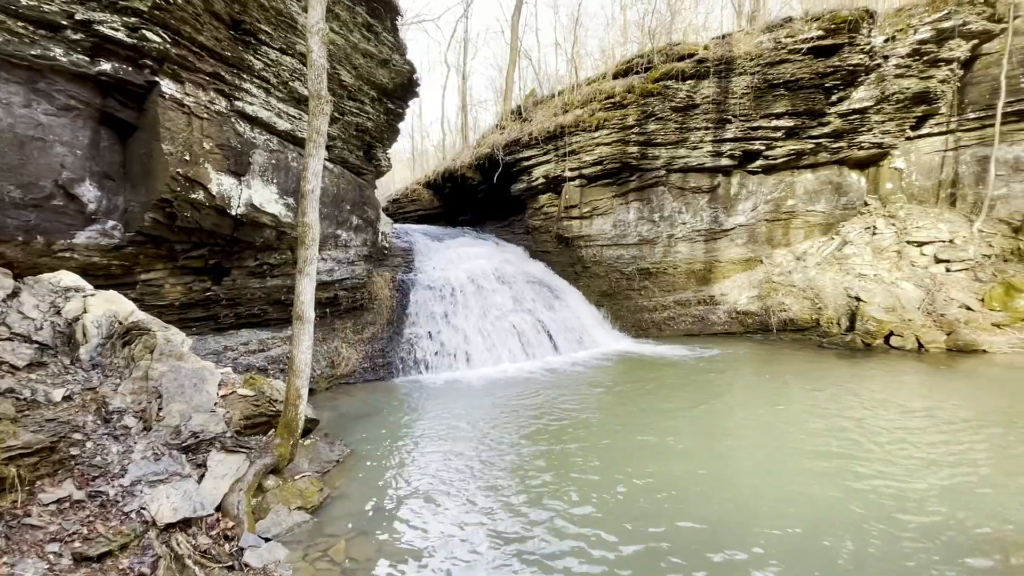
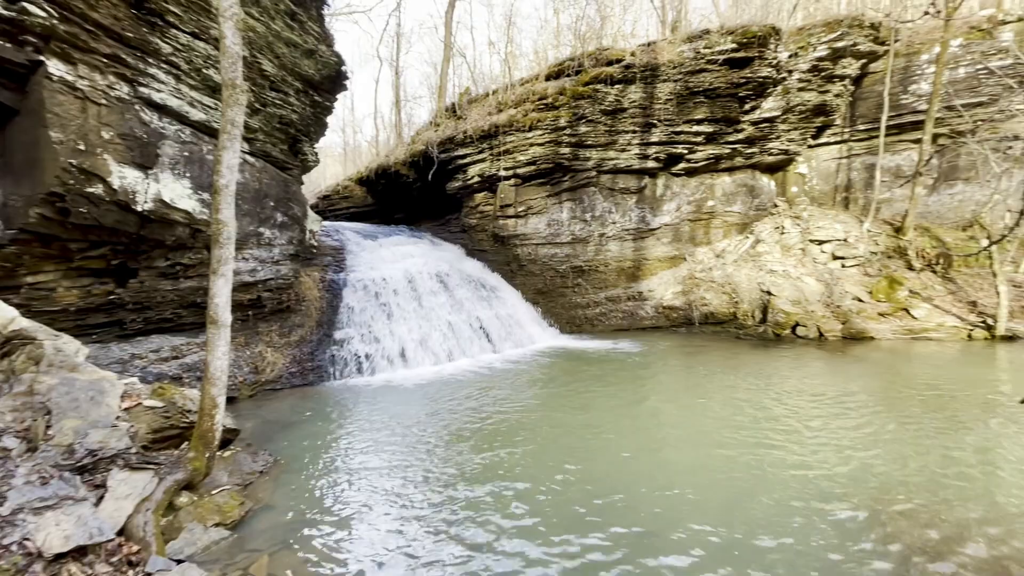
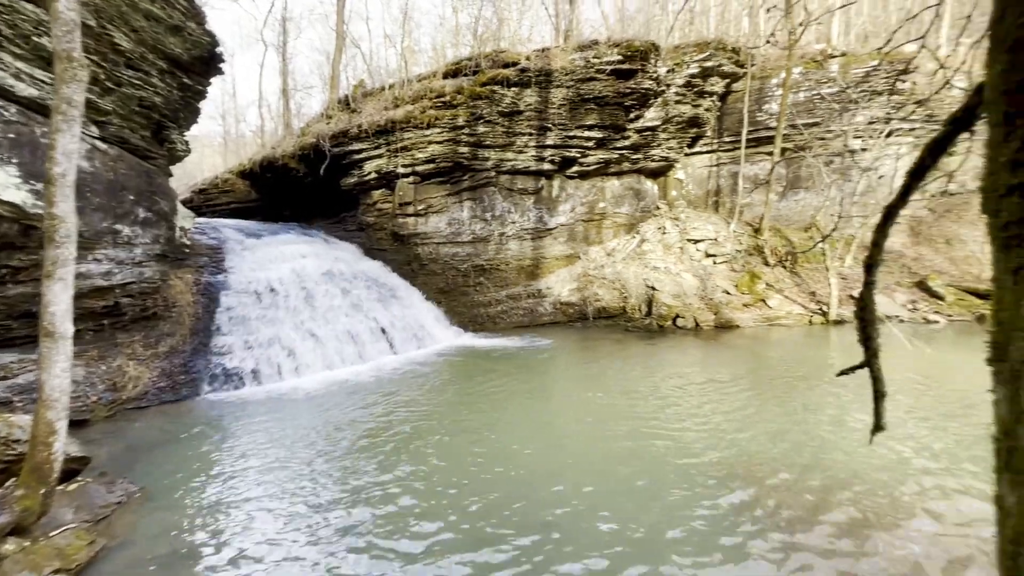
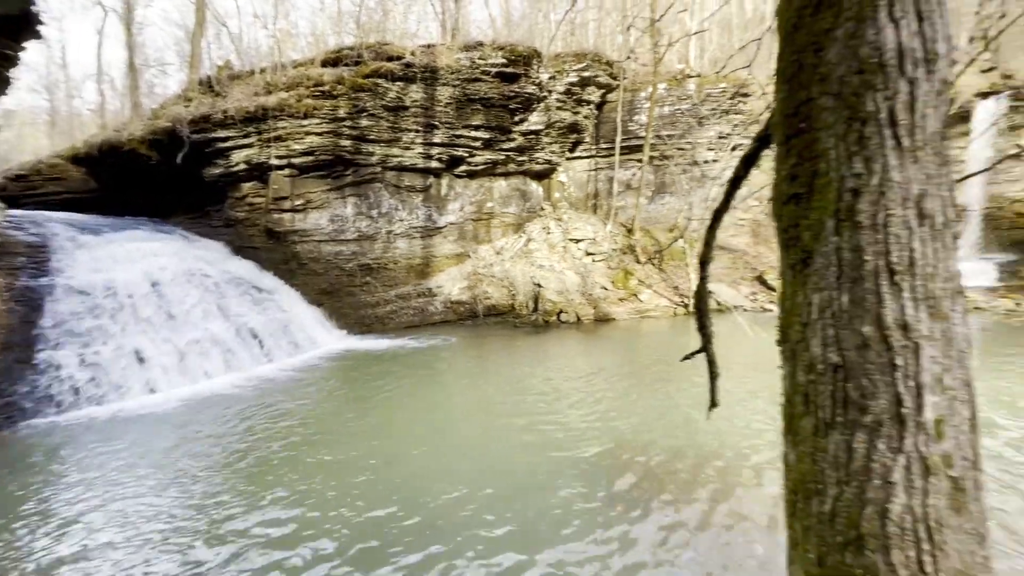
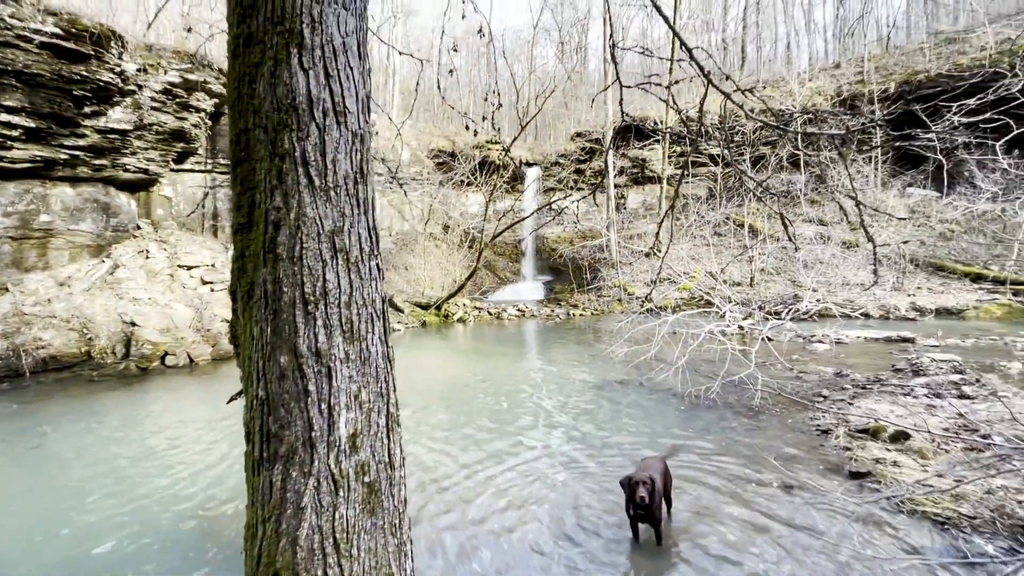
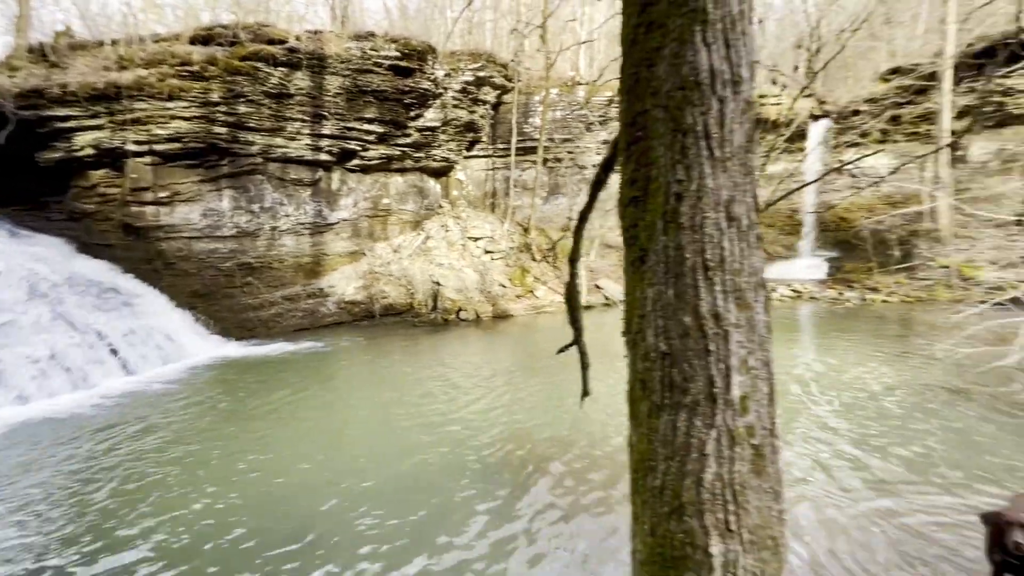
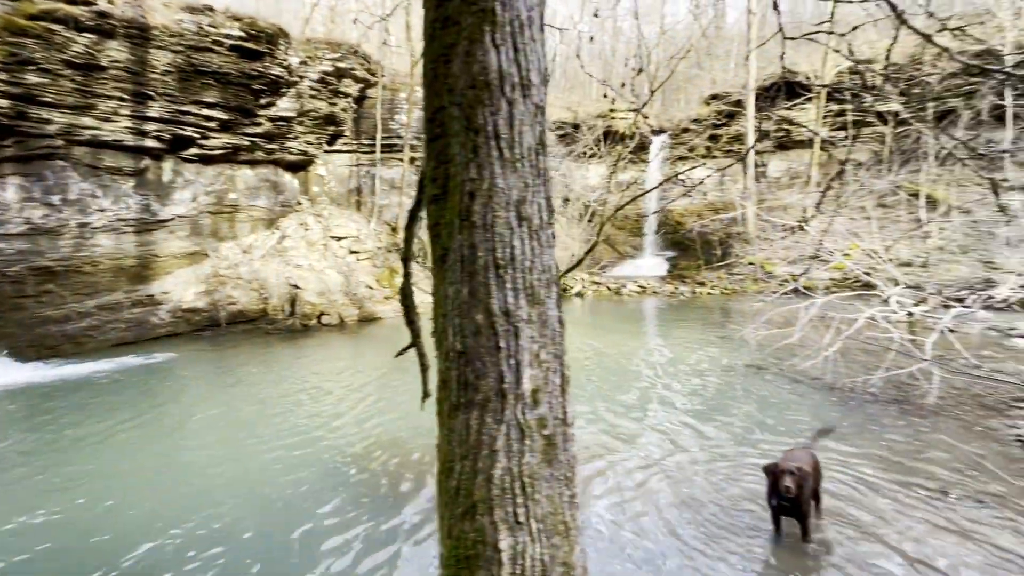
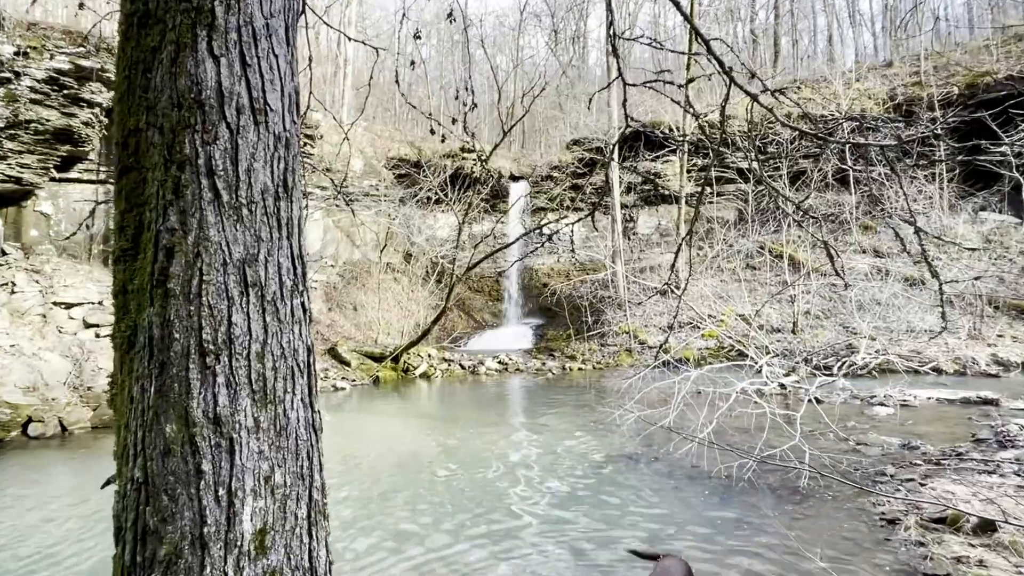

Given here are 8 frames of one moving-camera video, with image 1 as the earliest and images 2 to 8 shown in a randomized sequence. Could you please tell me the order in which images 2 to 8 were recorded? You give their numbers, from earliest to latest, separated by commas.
2, 3, 4, 6, 7, 5, 8
